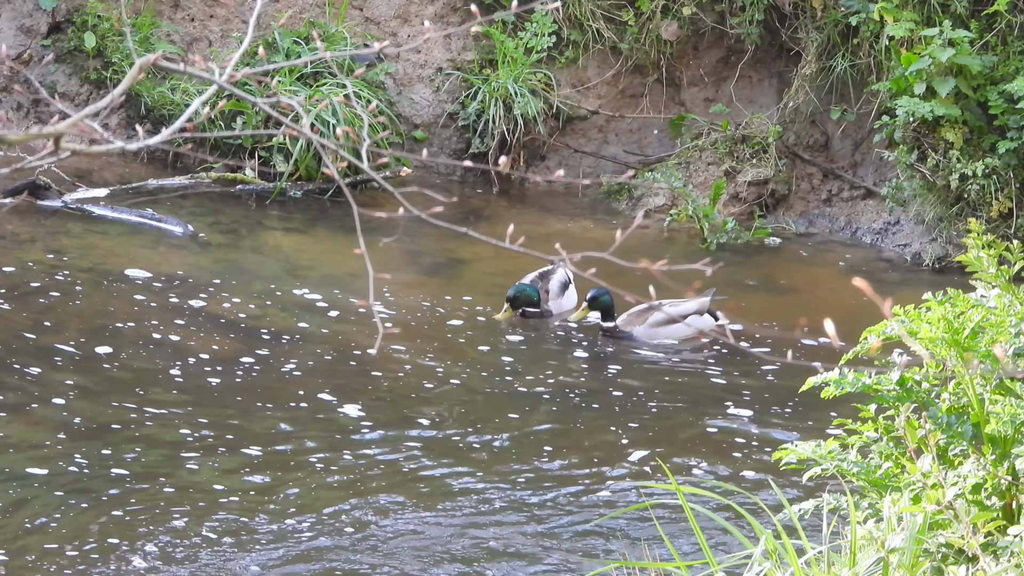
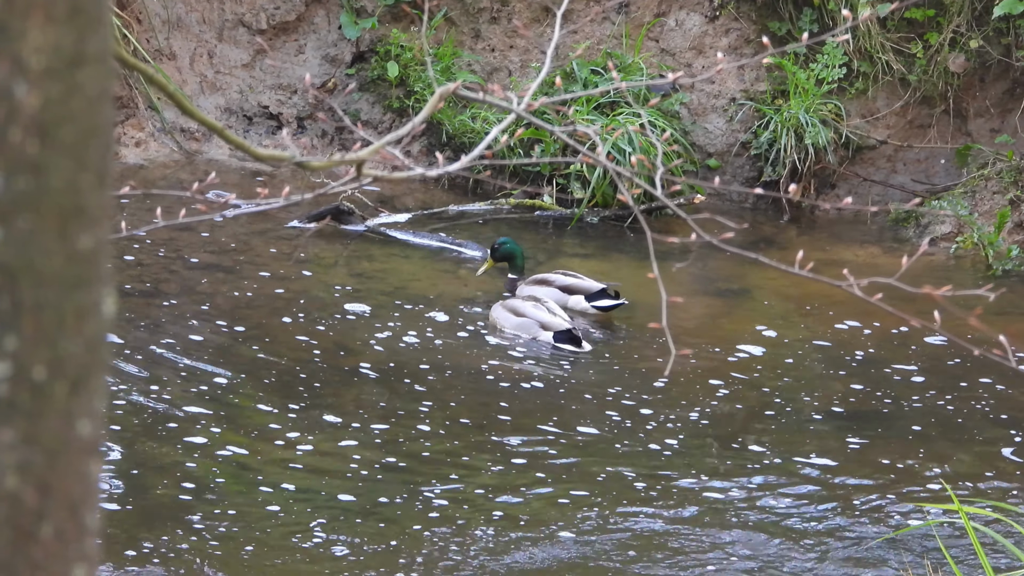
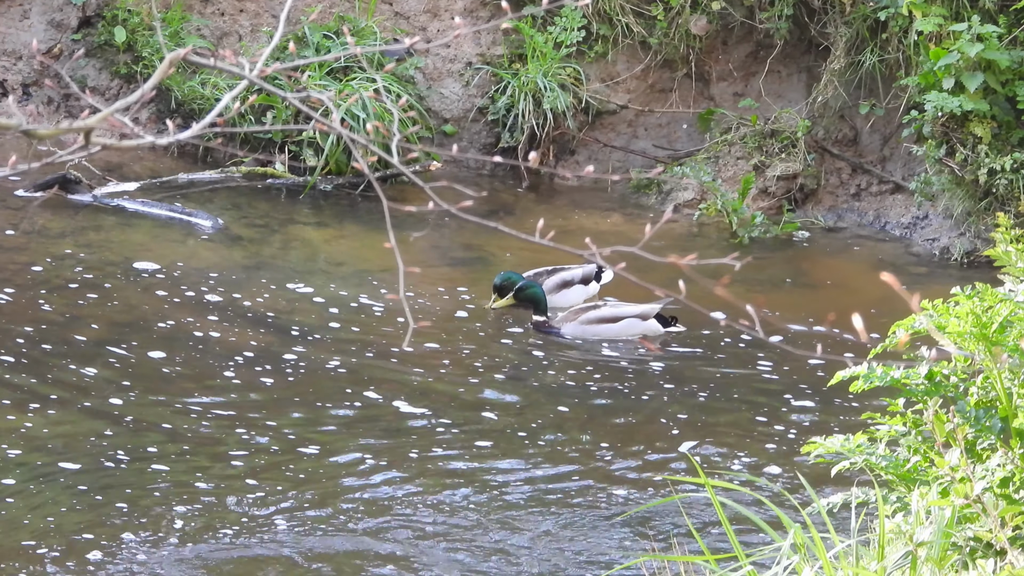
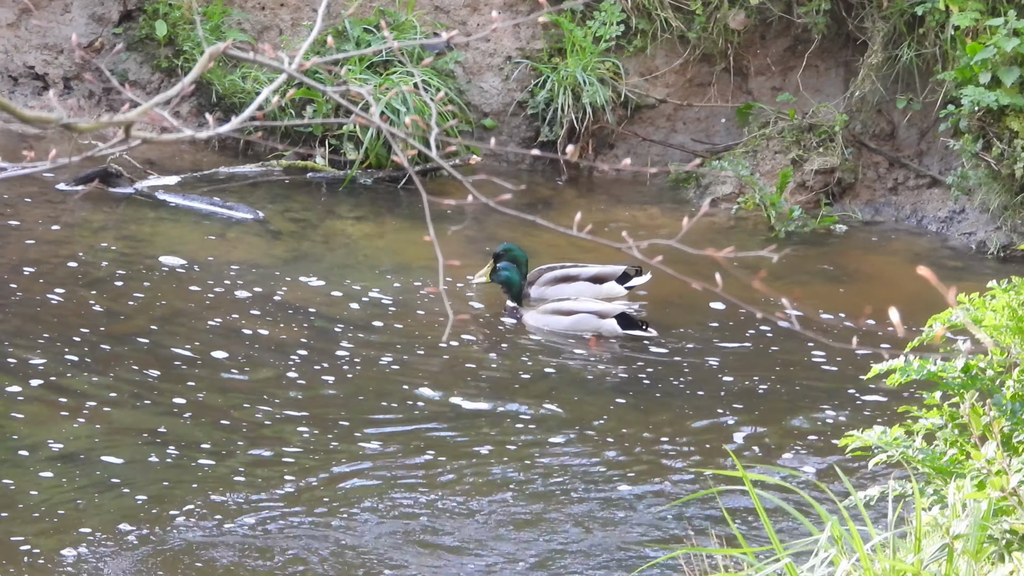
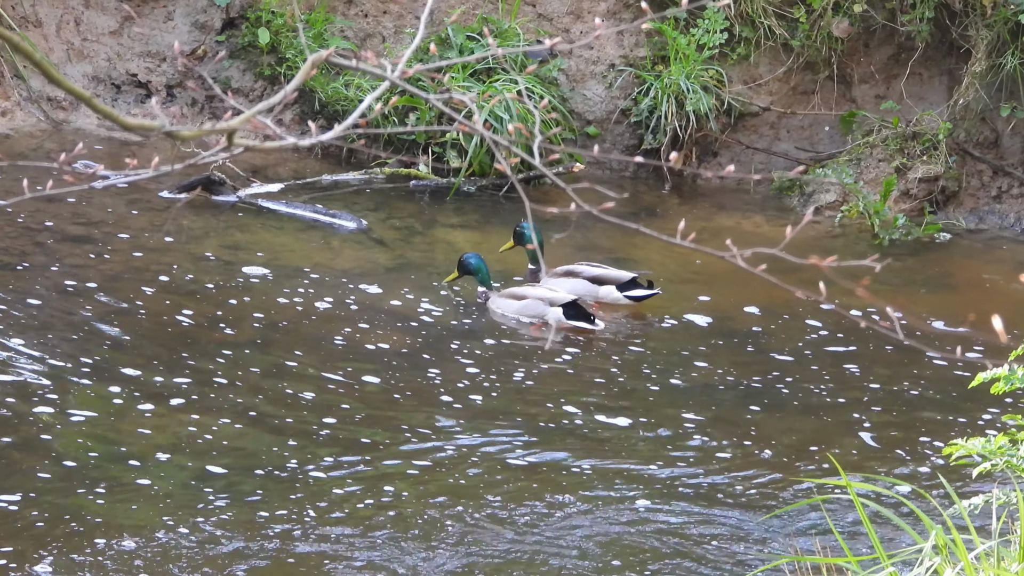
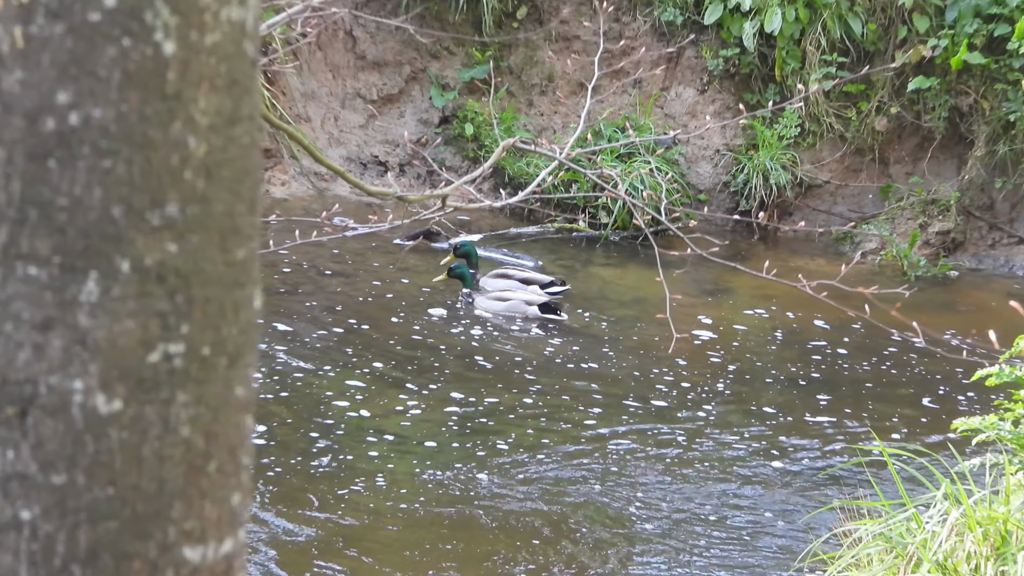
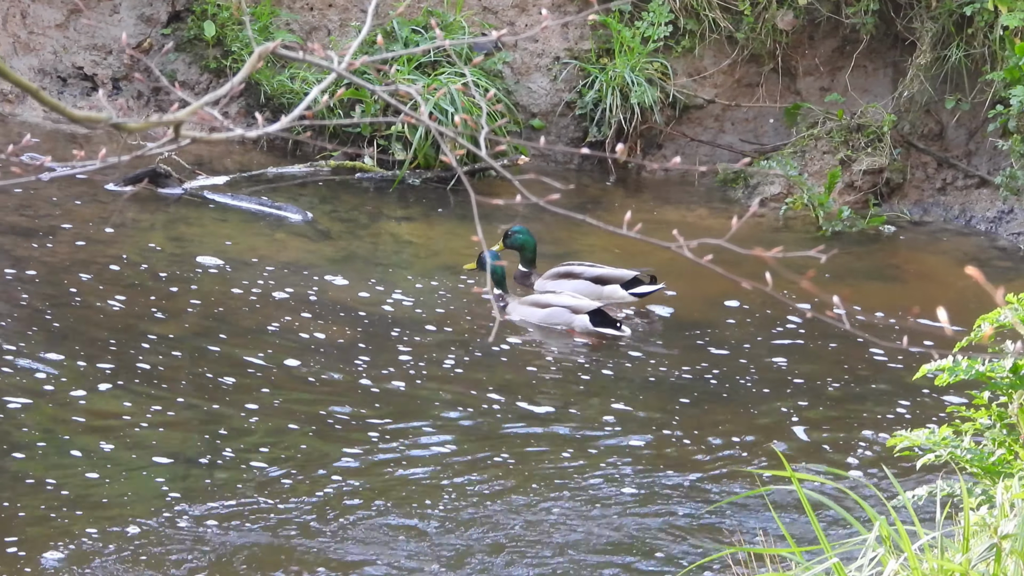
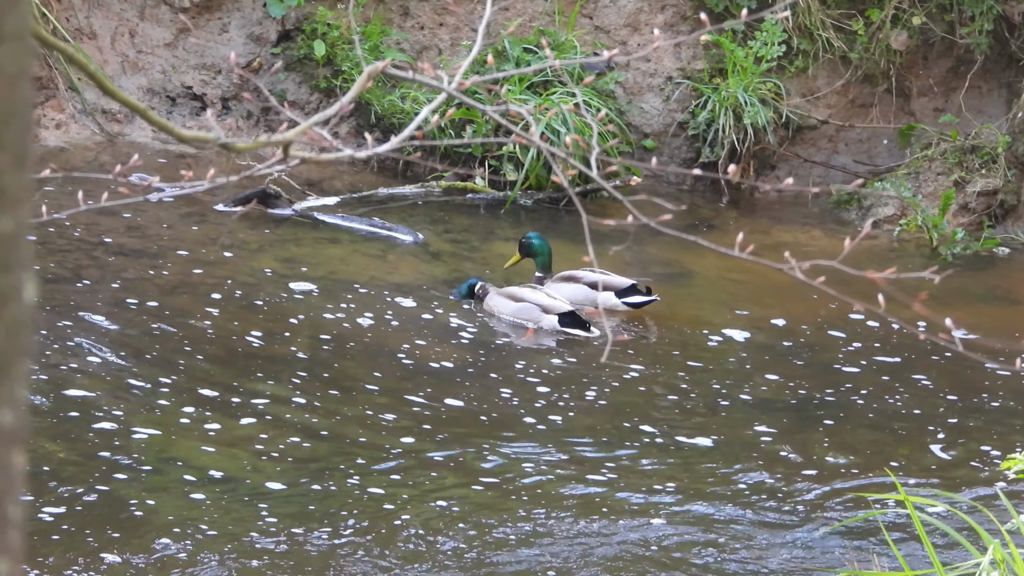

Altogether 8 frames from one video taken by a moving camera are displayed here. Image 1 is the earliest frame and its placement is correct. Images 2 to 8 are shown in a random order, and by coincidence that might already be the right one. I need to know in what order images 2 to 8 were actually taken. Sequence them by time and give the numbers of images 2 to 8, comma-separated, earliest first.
3, 4, 7, 5, 8, 2, 6
